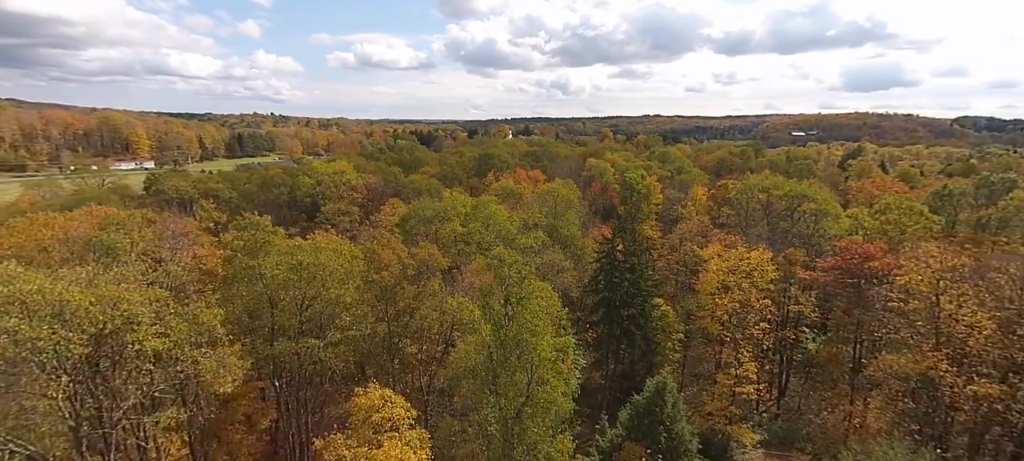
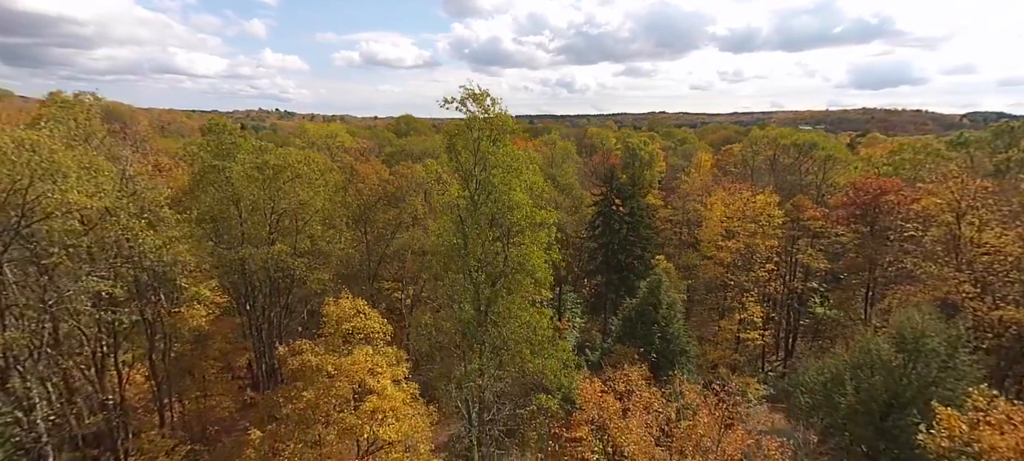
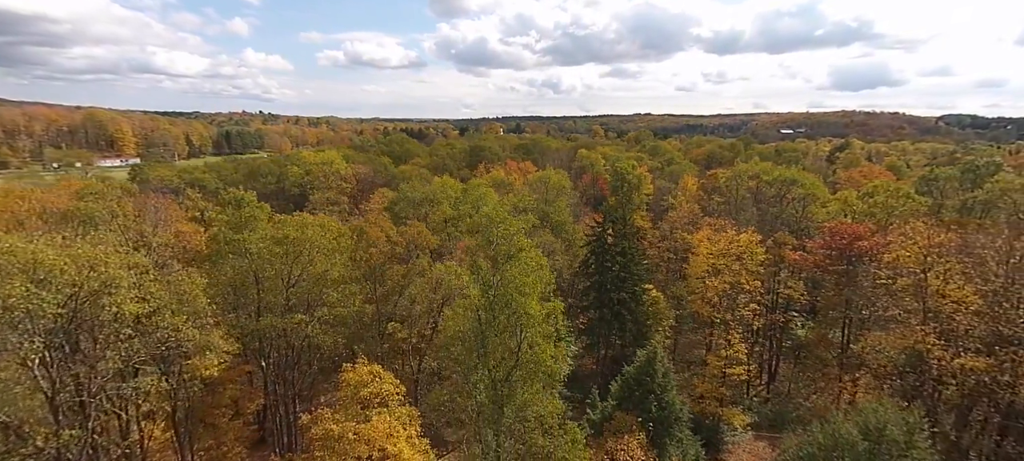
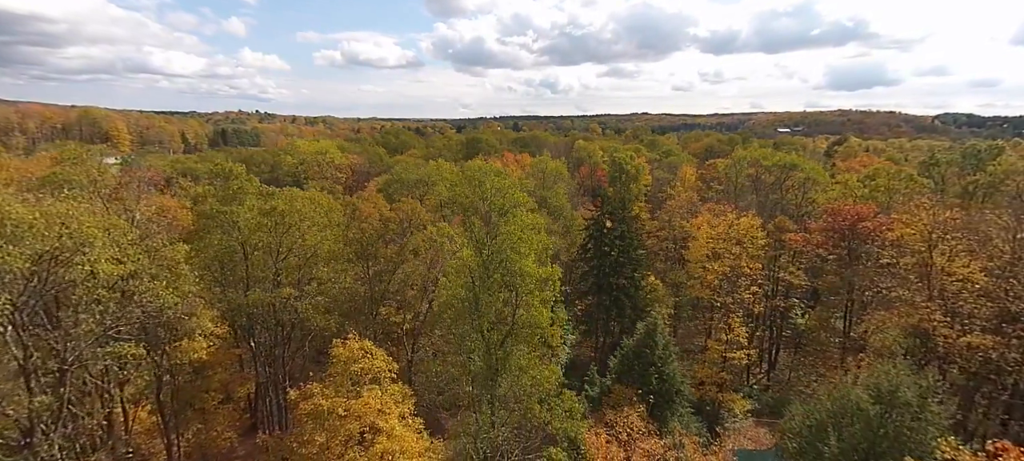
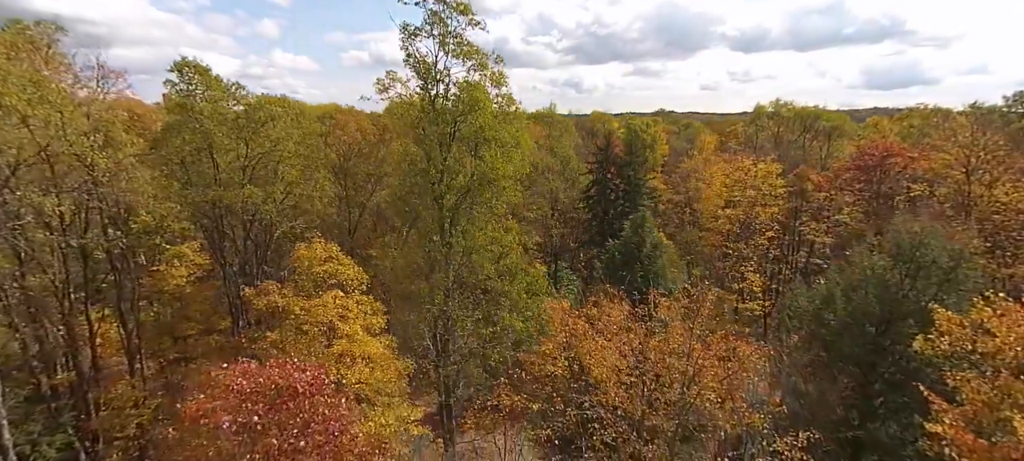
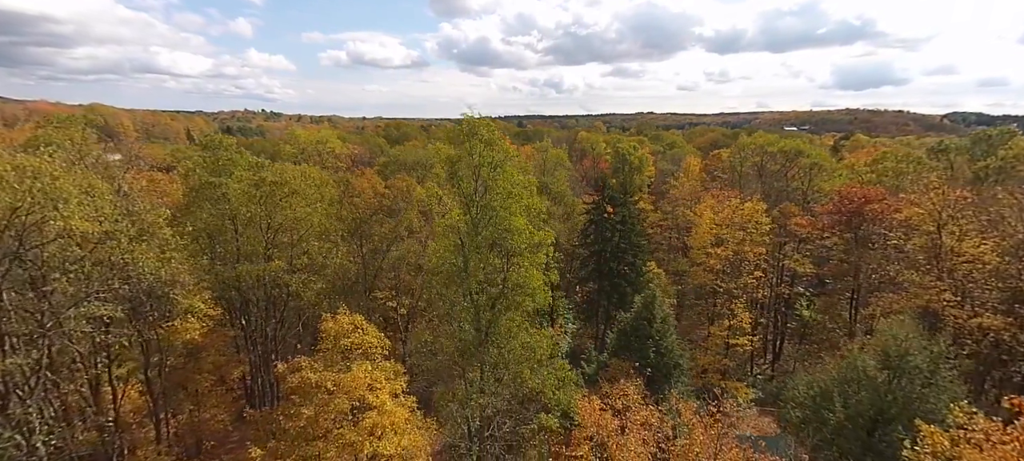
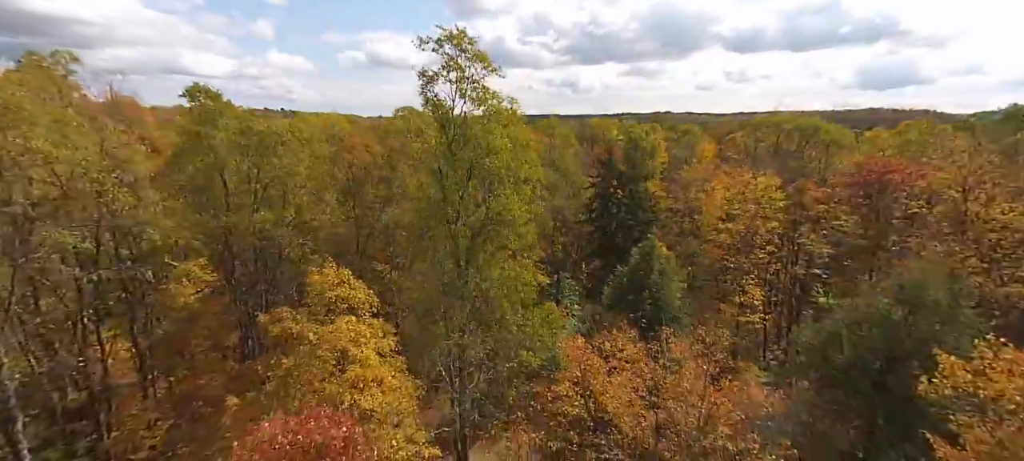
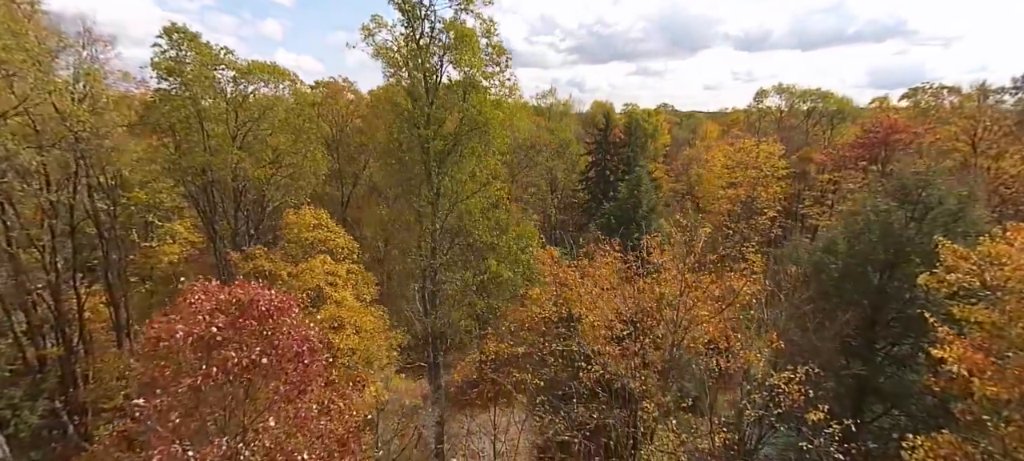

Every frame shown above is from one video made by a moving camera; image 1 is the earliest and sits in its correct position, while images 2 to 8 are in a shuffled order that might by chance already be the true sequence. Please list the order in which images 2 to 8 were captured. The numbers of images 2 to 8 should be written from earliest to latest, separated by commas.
3, 4, 6, 2, 7, 5, 8
